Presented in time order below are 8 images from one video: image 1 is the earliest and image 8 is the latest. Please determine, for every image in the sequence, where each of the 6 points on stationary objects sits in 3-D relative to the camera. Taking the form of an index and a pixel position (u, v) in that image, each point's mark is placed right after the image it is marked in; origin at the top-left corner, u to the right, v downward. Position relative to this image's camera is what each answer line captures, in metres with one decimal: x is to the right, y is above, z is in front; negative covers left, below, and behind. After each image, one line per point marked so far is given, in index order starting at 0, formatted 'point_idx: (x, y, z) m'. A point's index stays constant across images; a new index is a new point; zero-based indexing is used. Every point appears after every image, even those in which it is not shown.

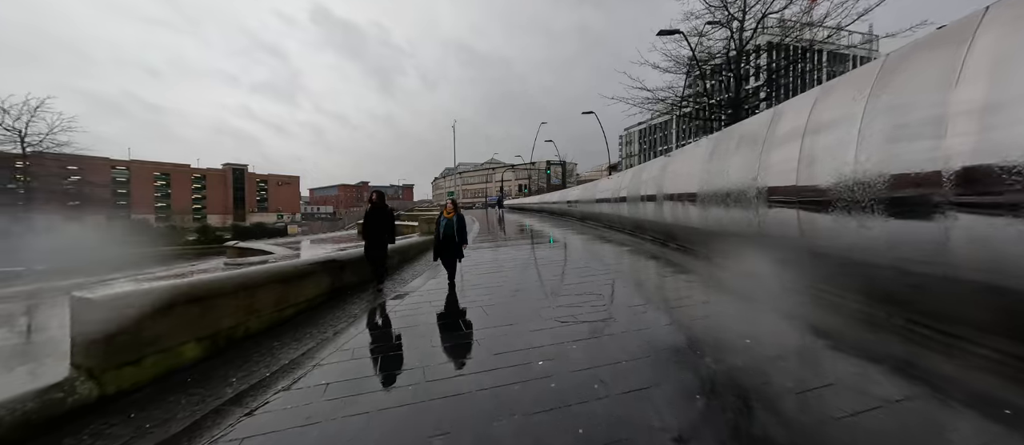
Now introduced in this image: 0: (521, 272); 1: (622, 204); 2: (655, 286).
0: (+0.3, -0.9, +7.5) m
1: (+2.6, +0.4, +8.5) m
2: (+1.8, -0.8, +4.7) m
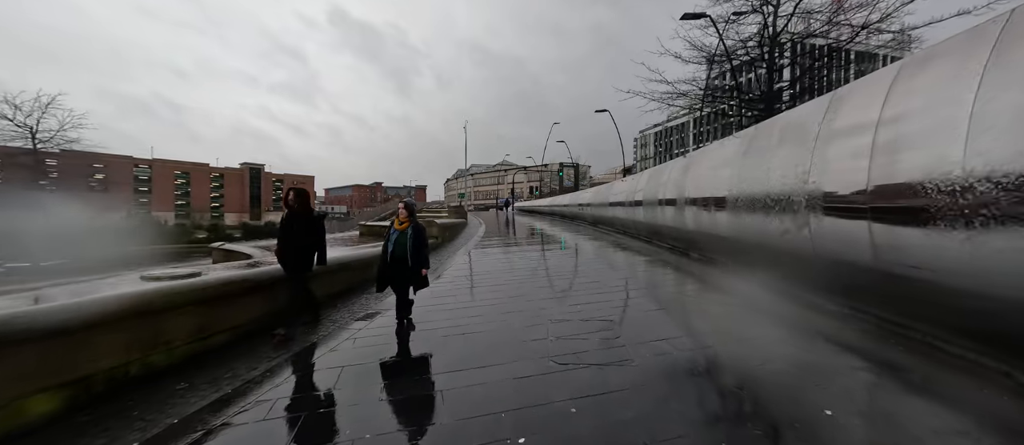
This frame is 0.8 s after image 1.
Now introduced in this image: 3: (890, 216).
0: (+0.4, -1.0, +7.0) m
1: (+2.7, +0.3, +7.9) m
2: (+1.8, -0.9, +4.1) m
3: (+2.2, 0.0, +2.1) m
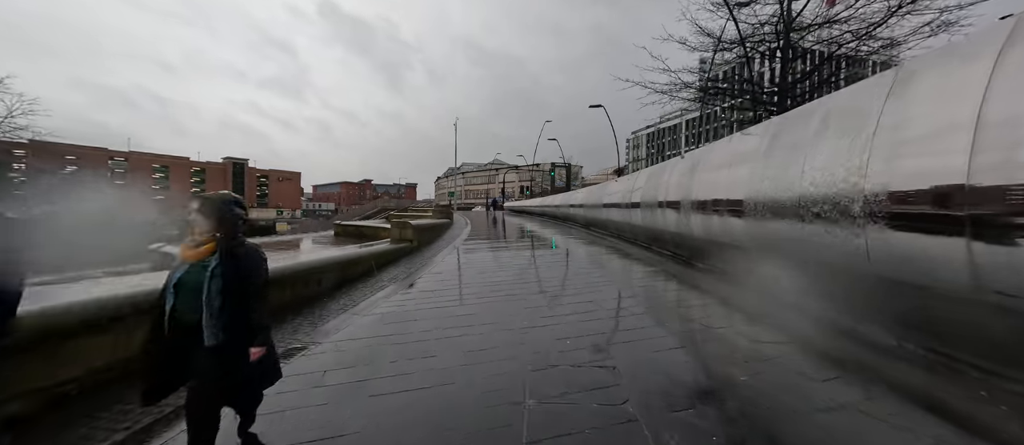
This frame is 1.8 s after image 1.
0: (+0.1, -1.0, +6.3) m
1: (+2.5, +0.2, +7.3) m
2: (+1.6, -1.0, +3.5) m
3: (+2.1, 0.0, +1.5) m
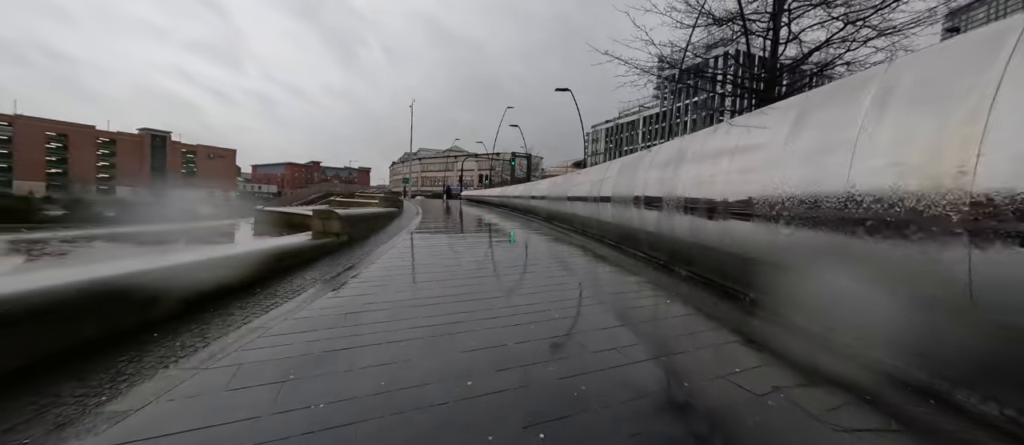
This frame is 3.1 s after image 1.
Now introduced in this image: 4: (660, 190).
0: (-0.6, -0.9, +5.4) m
1: (+1.7, +0.3, +6.6) m
2: (+1.3, -1.0, +2.8) m
3: (+1.9, -0.1, +0.9) m
4: (+1.8, +0.4, +4.6) m
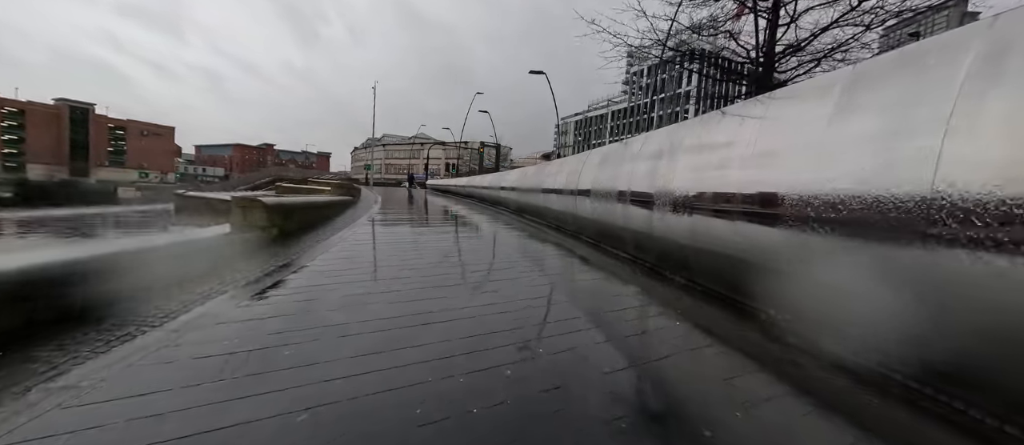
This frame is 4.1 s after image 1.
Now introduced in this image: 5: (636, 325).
0: (-1.0, -0.8, +4.7) m
1: (+1.1, +0.4, +6.1) m
2: (+1.1, -1.0, +2.3) m
3: (+1.9, -0.2, +0.4) m
4: (+1.5, +0.4, +4.1) m
5: (+1.0, -0.9, +3.2) m
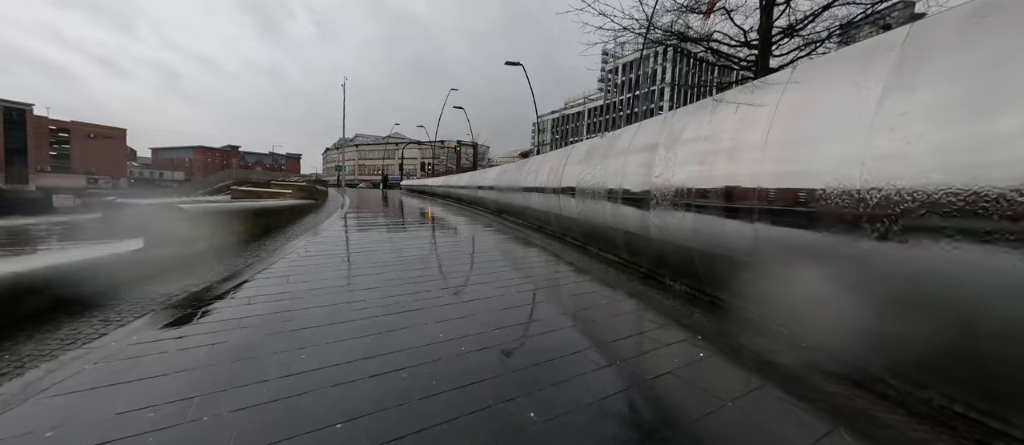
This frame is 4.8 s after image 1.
0: (-1.3, -0.9, +4.2) m
1: (+0.8, +0.4, +5.7) m
2: (+1.0, -1.0, +1.8) m
3: (+1.9, -0.2, 0.0) m
4: (+1.3, +0.4, +3.6) m
5: (+0.9, -0.9, +2.8) m
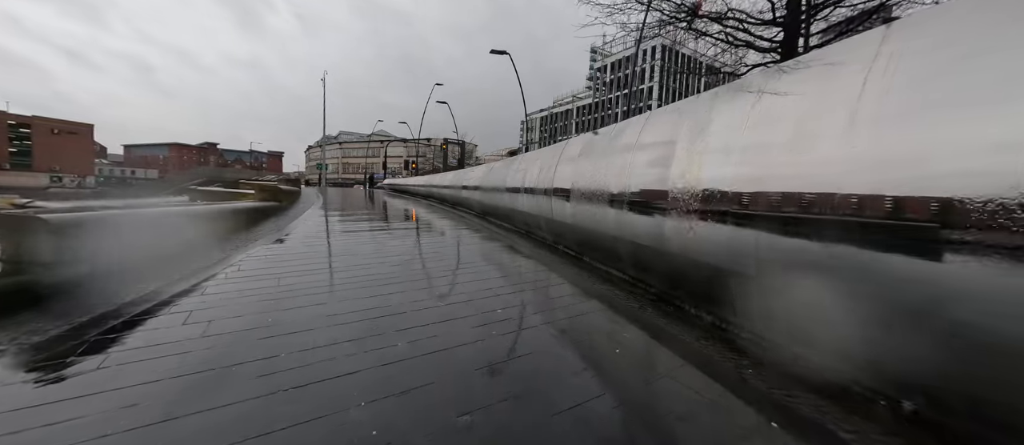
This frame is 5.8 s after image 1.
0: (-1.4, -1.0, +3.5) m
1: (+0.6, +0.3, +5.0) m
2: (+0.9, -1.1, +1.2) m
3: (+1.9, -0.3, -0.6) m
4: (+1.1, +0.3, +3.0) m
5: (+0.8, -1.0, +2.2) m
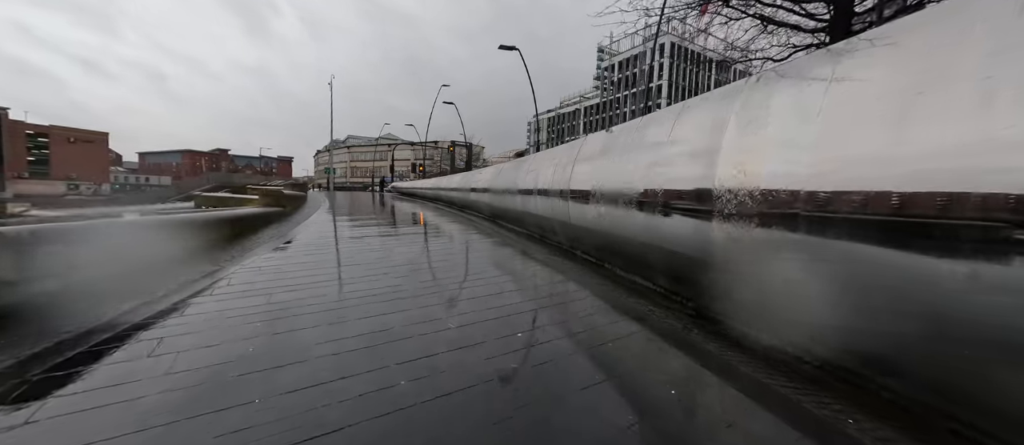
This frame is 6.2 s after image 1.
0: (-1.3, -1.1, +3.2) m
1: (+0.8, +0.3, +4.7) m
2: (+1.0, -1.1, +0.9) m
3: (+1.9, -0.3, -0.9) m
4: (+1.2, +0.3, +2.7) m
5: (+0.9, -1.0, +1.8) m
